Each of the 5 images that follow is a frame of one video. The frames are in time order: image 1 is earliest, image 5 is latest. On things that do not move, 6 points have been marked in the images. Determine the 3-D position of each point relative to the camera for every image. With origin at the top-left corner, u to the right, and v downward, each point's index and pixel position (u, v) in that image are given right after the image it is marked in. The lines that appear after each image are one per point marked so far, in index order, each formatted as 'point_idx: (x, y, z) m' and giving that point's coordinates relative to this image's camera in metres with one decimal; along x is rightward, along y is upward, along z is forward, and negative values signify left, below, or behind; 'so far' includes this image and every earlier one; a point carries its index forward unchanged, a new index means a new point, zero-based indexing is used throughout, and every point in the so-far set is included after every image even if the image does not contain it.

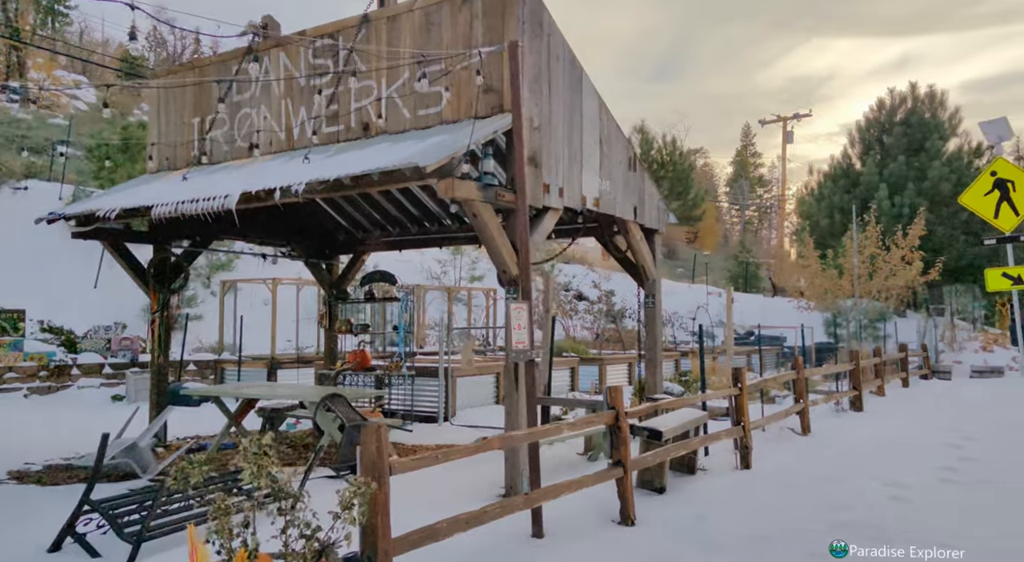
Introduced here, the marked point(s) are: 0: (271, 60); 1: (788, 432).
0: (-2.3, +2.1, +8.1) m
1: (+3.5, -2.0, +11.2) m
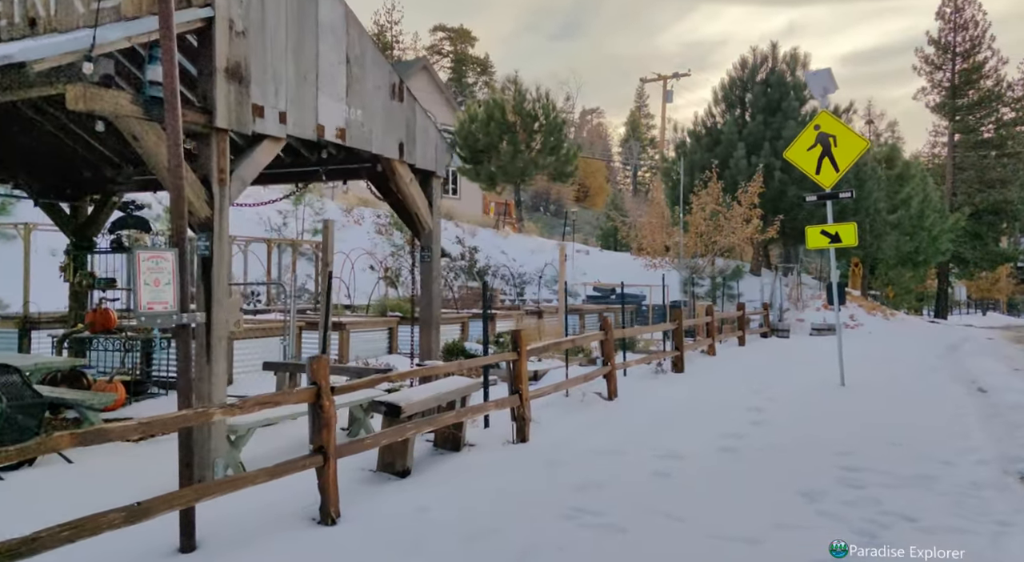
0: (-4.4, +2.5, +6.3) m
1: (+1.0, -1.4, +10.4) m
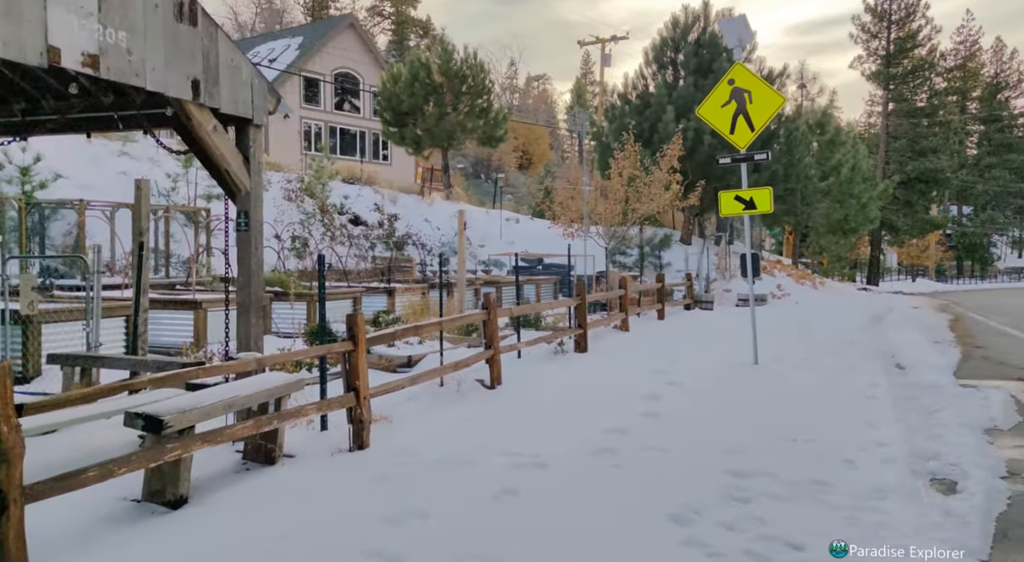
0: (-5.5, +2.7, +4.6) m
1: (-0.4, -1.1, +9.1) m
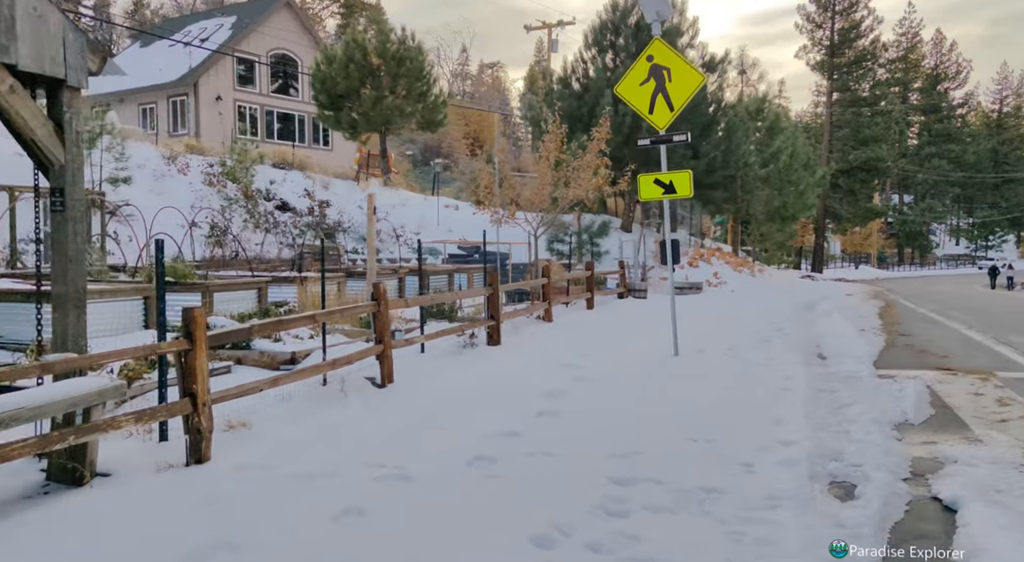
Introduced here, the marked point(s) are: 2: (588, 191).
0: (-6.3, +2.7, +3.5) m
1: (-1.5, -1.0, +8.4) m
2: (+1.7, +2.0, +18.5) m
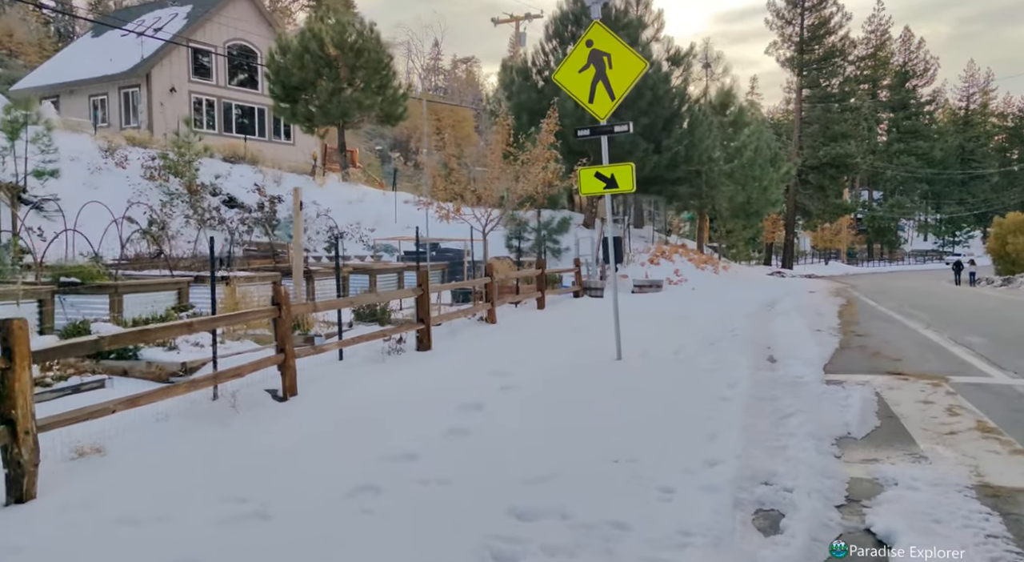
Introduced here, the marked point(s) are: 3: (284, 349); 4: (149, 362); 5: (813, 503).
0: (-7.0, +2.6, +2.6) m
1: (-2.3, -1.0, +7.6) m
2: (+0.6, +2.0, +17.8) m
3: (-2.1, -0.6, +7.4) m
4: (-3.5, -0.8, +8.2) m
5: (+2.0, -1.5, +5.6) m
